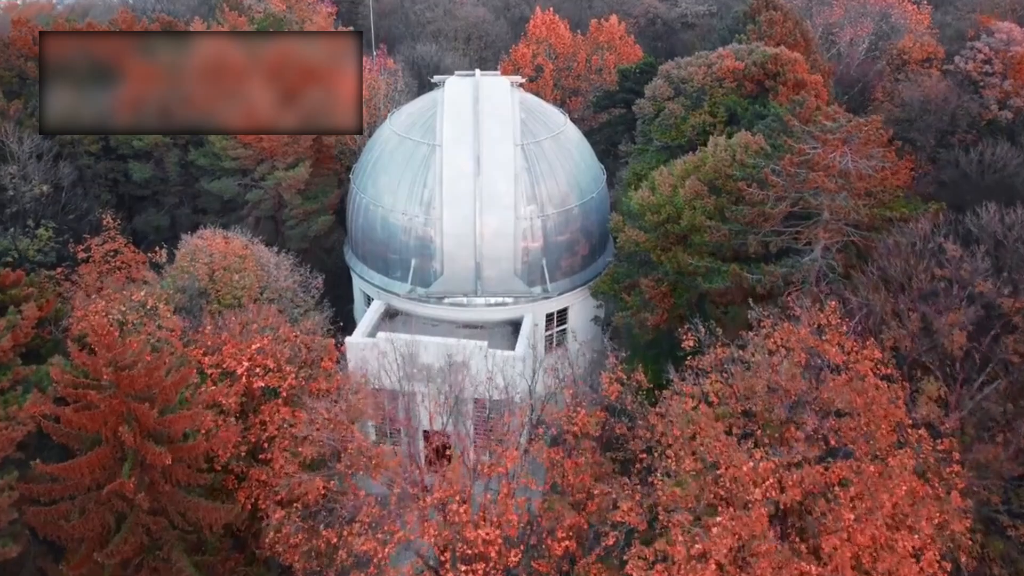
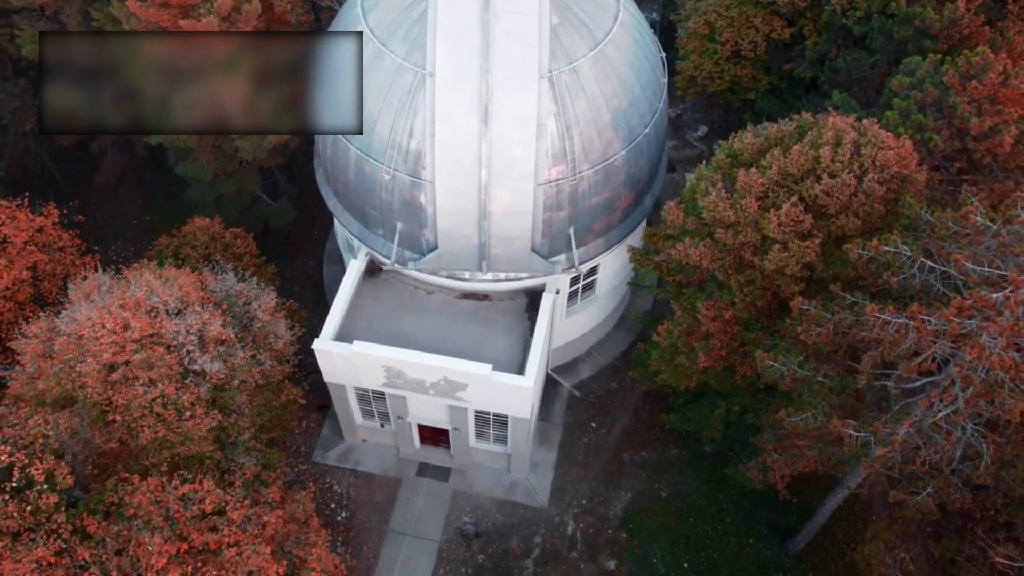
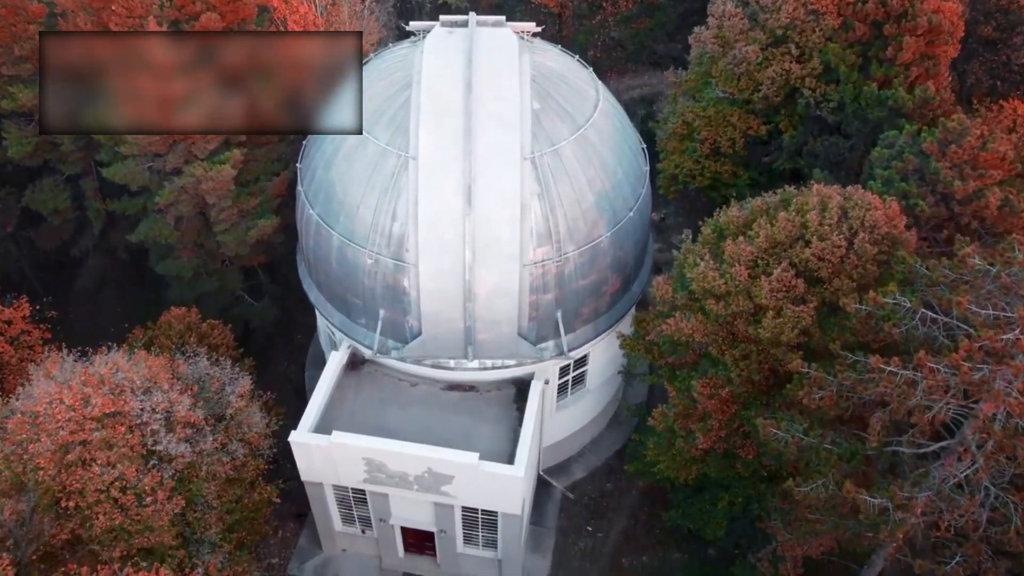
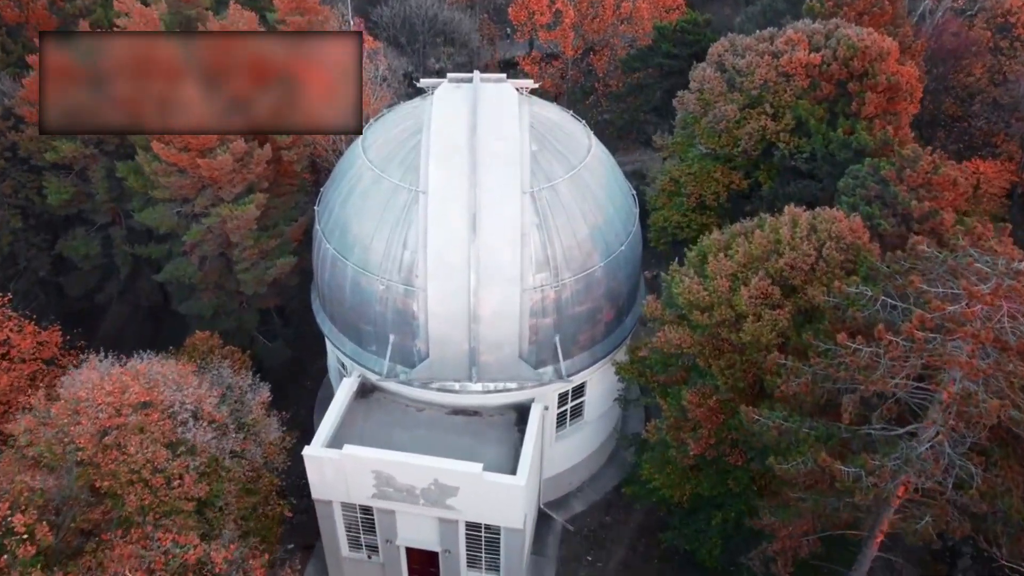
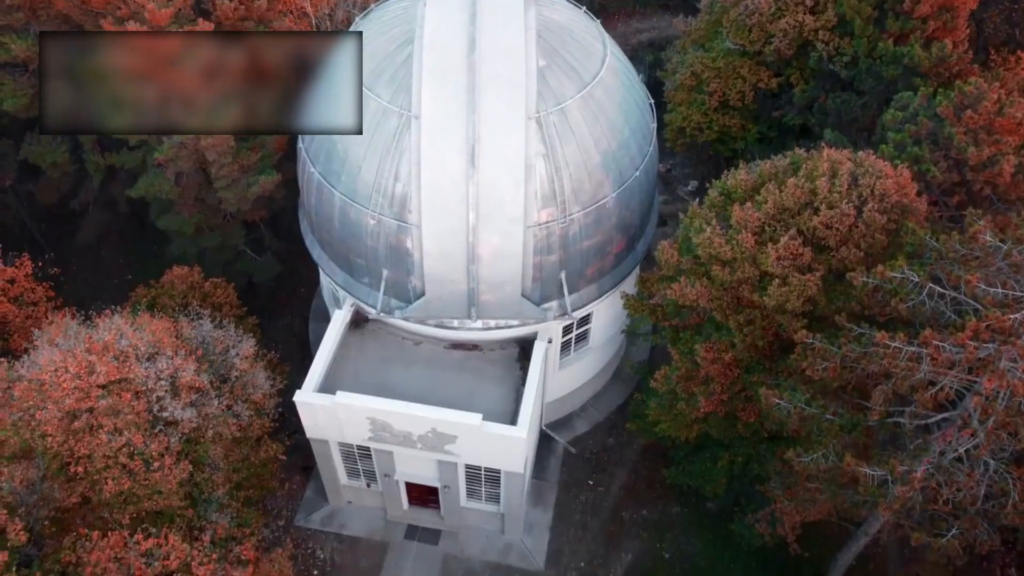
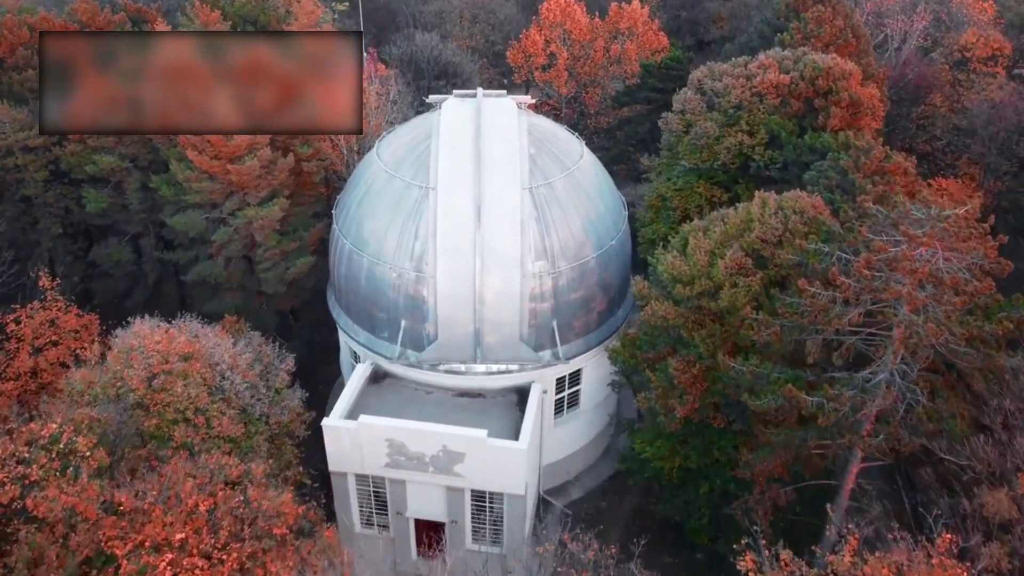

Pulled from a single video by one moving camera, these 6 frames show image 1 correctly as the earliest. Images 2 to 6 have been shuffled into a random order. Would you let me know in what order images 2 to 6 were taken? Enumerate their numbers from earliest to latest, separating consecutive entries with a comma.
6, 4, 3, 5, 2
